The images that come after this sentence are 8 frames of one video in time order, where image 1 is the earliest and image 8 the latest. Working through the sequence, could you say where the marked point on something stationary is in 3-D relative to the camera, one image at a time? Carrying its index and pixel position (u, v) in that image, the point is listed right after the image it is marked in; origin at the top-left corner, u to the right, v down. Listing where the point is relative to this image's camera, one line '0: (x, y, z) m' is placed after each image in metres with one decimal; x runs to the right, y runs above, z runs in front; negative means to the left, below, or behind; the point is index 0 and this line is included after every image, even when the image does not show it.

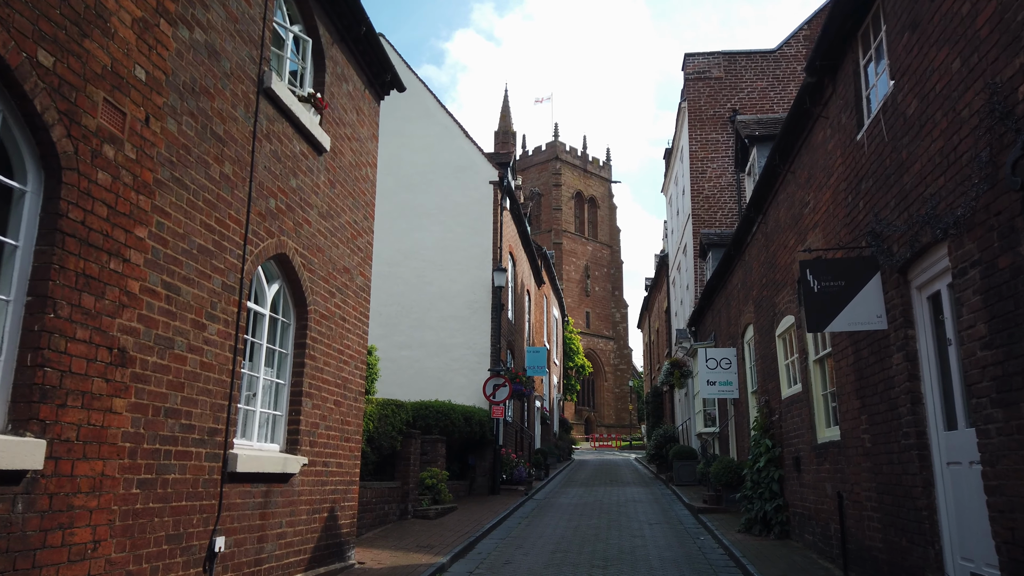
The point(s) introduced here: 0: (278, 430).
0: (-2.3, -1.4, +7.3) m
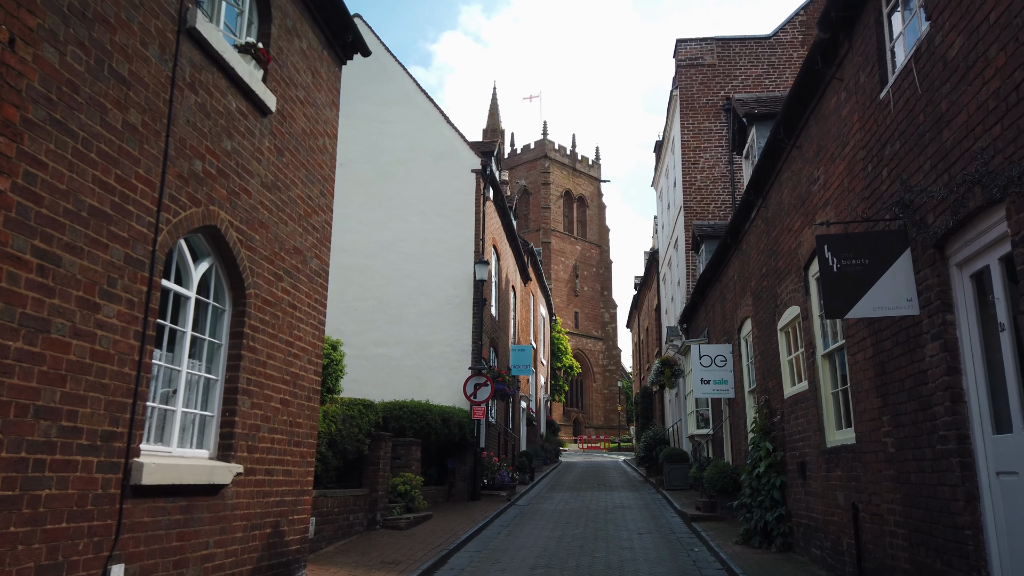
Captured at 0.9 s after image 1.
0: (-2.5, -1.2, +6.2) m
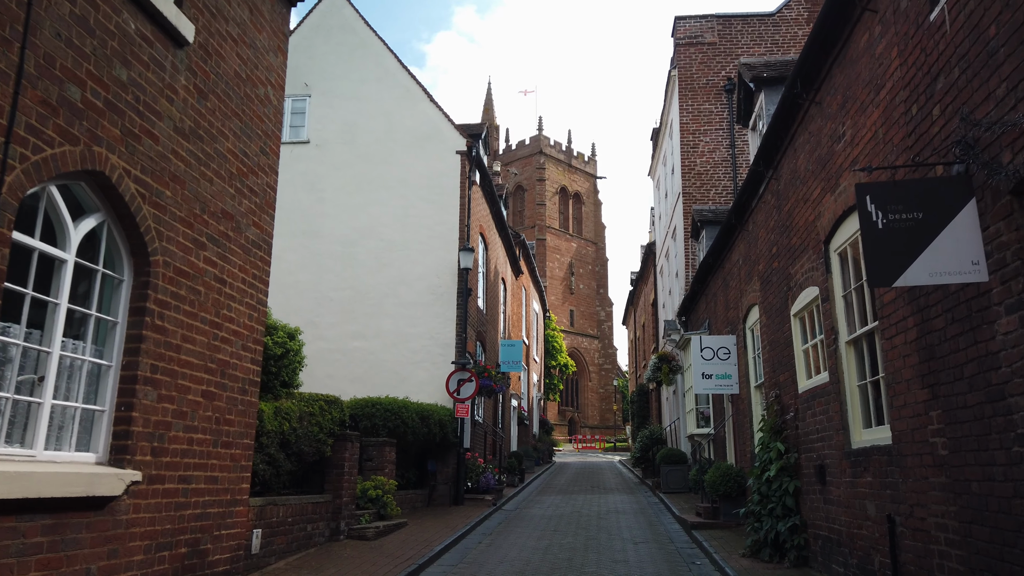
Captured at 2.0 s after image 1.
0: (-2.8, -1.0, +5.0) m
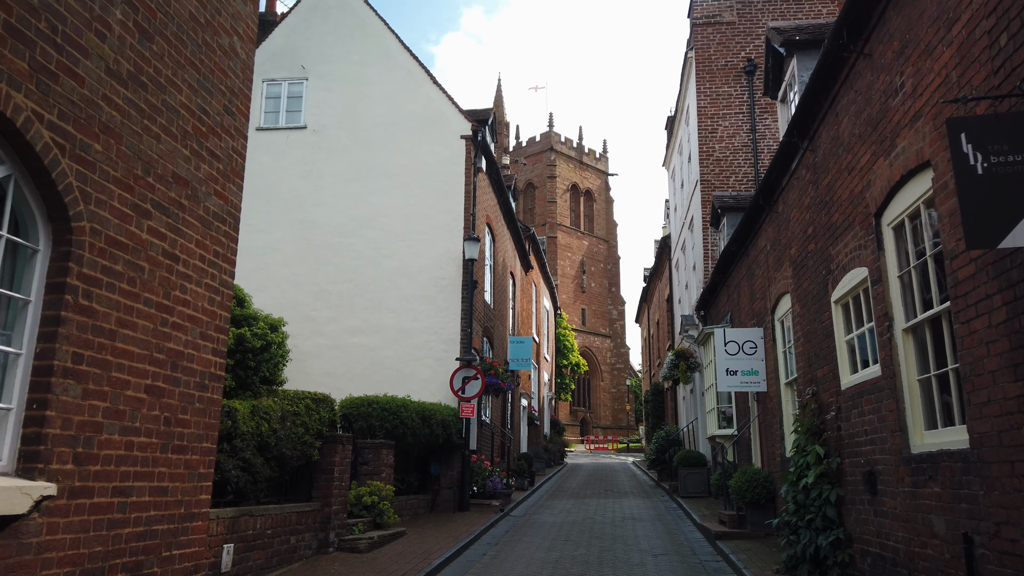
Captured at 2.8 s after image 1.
0: (-2.8, -0.8, +4.1) m
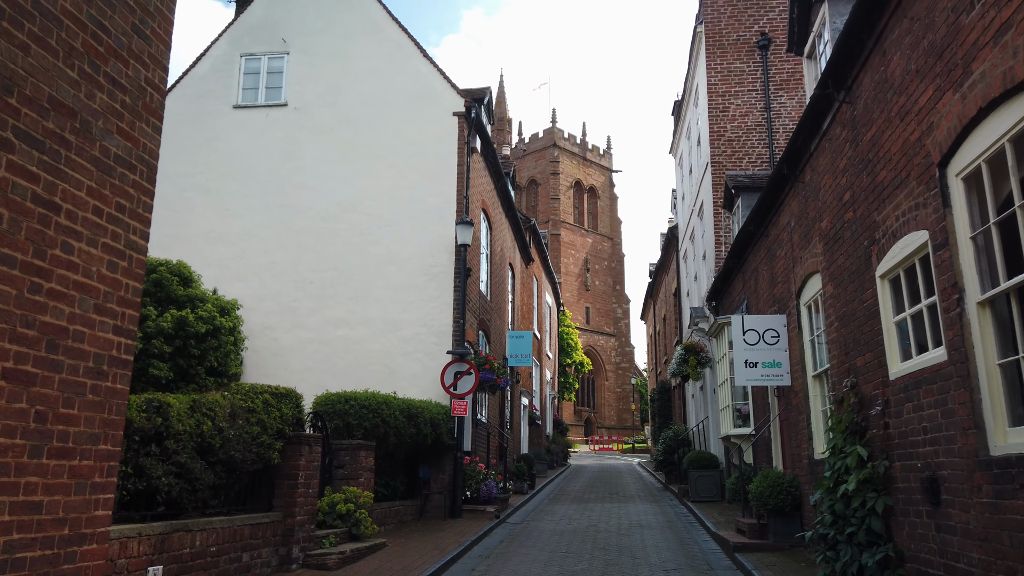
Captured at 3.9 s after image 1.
0: (-2.9, -0.6, +2.9) m
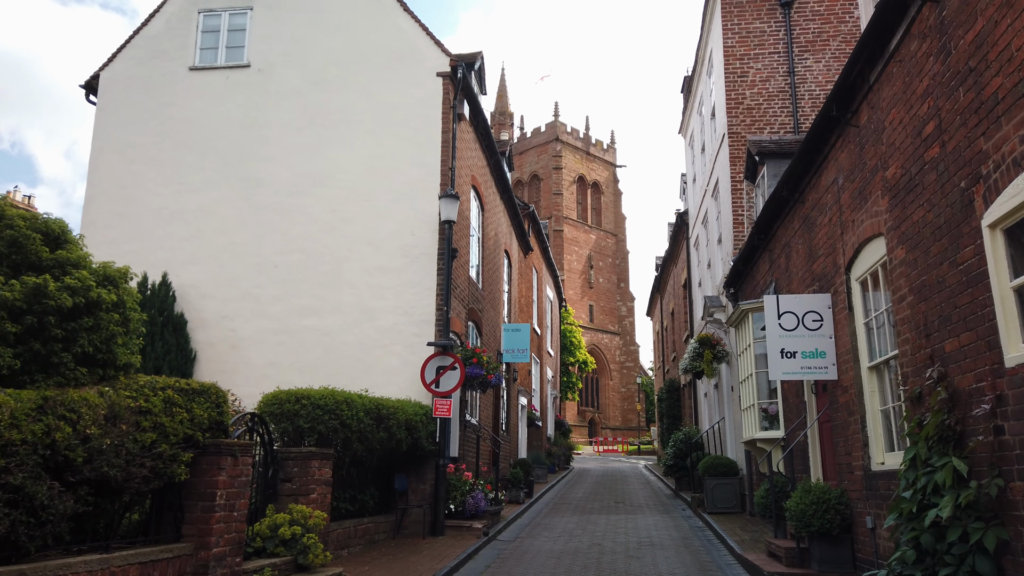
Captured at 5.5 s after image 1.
0: (-3.1, -0.3, +1.1) m
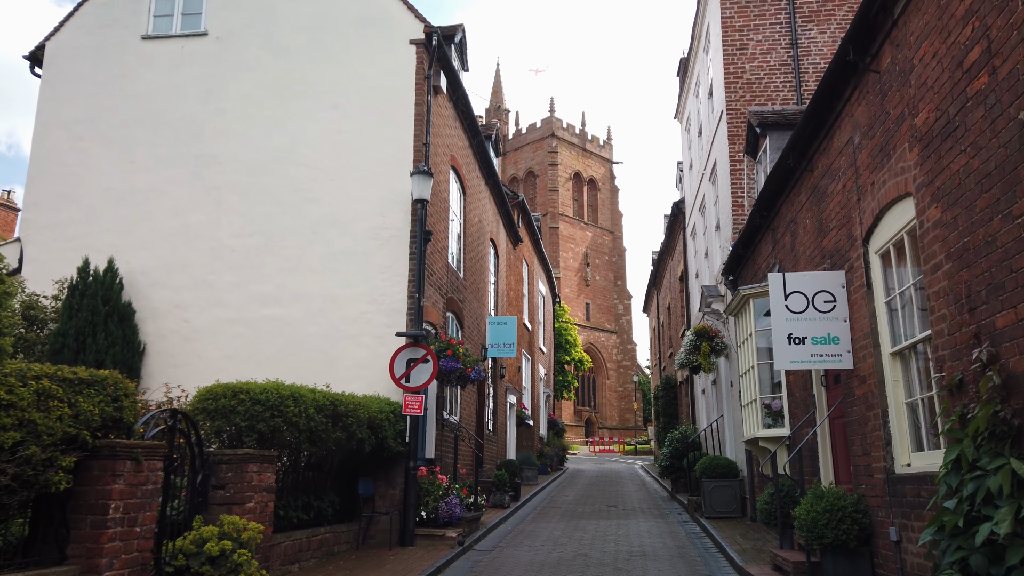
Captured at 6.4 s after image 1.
0: (-3.4, -0.1, 0.0) m
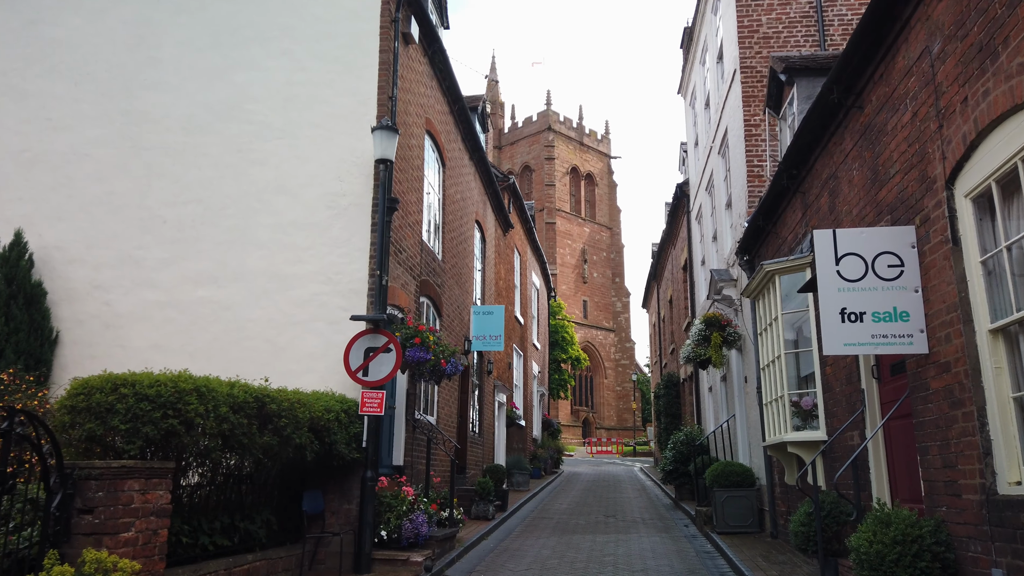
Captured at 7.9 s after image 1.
0: (-3.7, +0.3, -1.8) m
